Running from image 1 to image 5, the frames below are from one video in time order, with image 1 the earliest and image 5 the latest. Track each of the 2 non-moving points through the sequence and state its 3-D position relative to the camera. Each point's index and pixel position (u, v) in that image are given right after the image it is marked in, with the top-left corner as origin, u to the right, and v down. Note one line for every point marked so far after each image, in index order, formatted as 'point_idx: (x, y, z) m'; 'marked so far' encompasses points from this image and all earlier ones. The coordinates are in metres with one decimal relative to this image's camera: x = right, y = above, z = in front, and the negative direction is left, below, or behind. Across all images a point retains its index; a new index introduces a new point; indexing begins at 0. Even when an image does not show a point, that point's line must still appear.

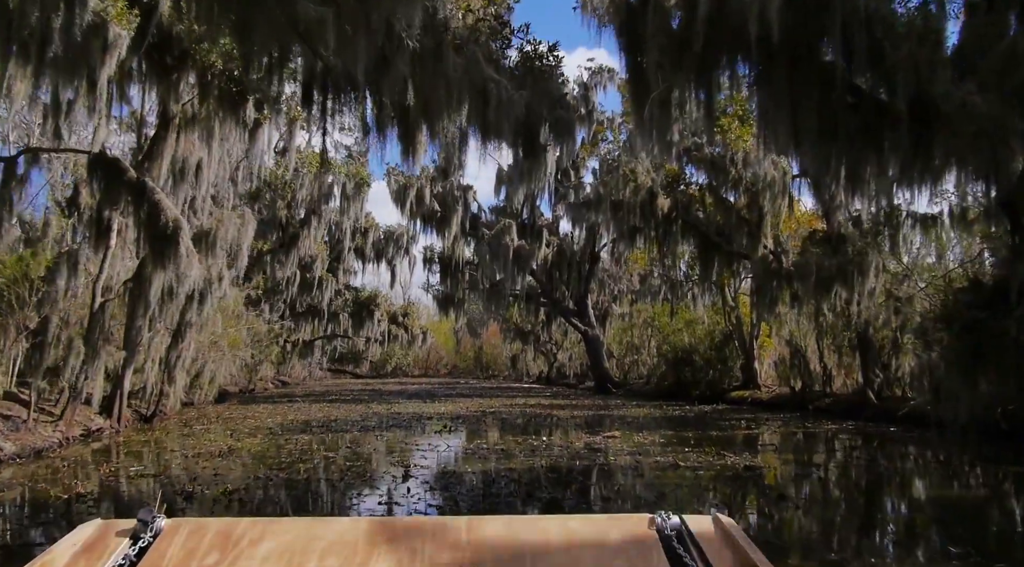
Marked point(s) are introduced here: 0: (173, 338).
0: (-6.4, -1.0, +13.9) m
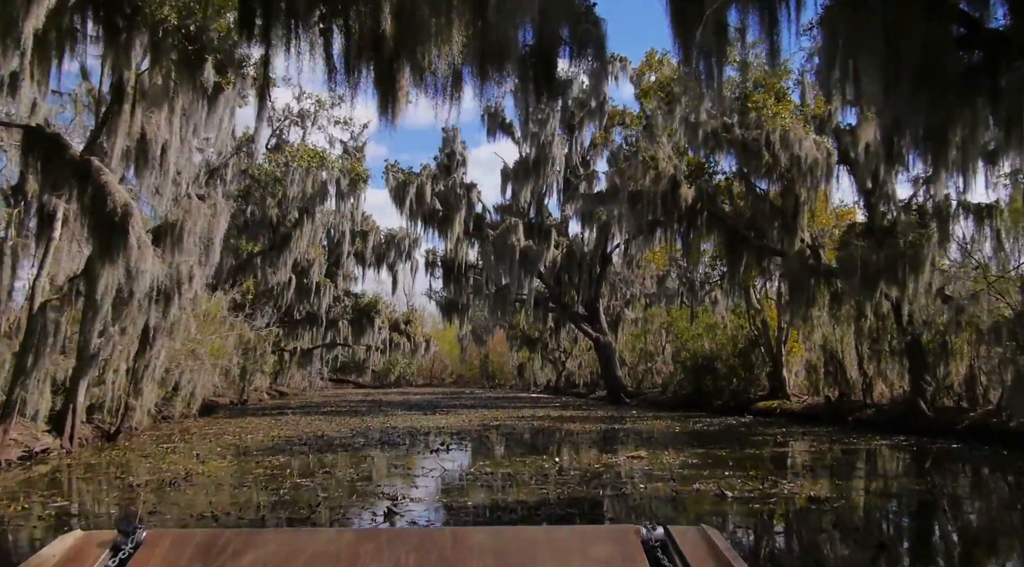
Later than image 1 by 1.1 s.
0: (-6.3, -1.0, +12.4) m
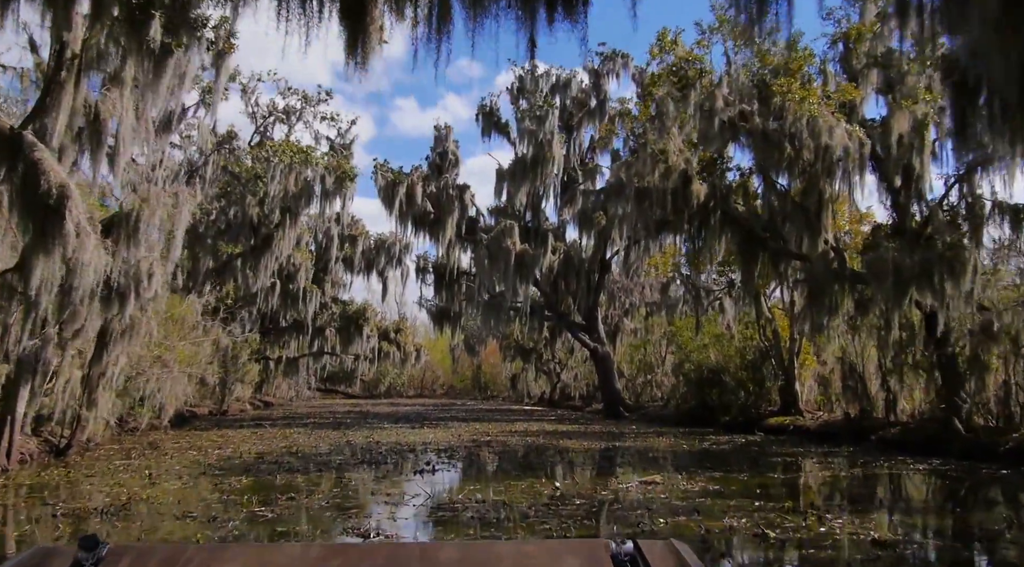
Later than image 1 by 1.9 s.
0: (-6.4, -1.0, +11.1) m
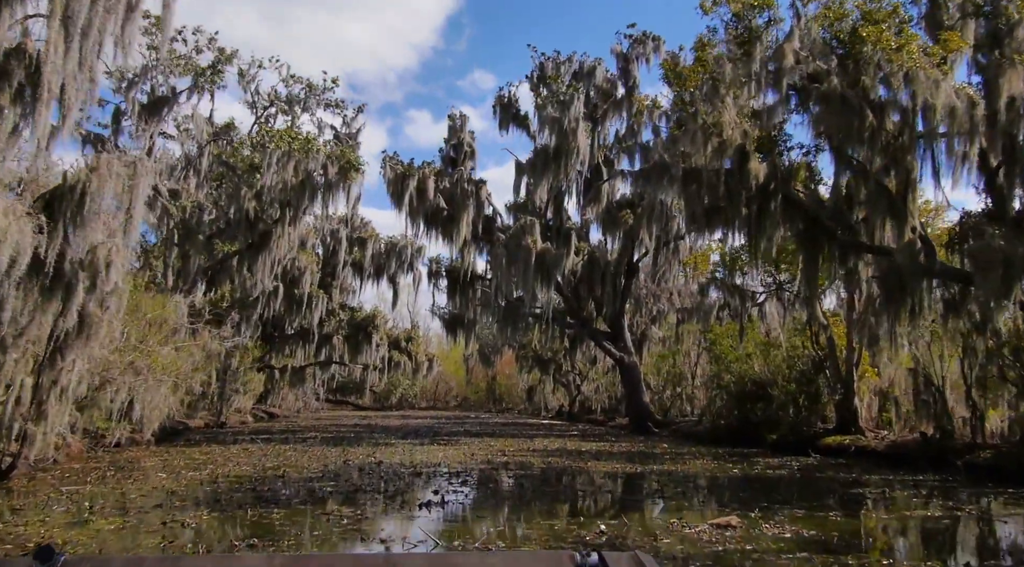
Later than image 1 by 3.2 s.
0: (-6.0, -0.9, +9.3) m
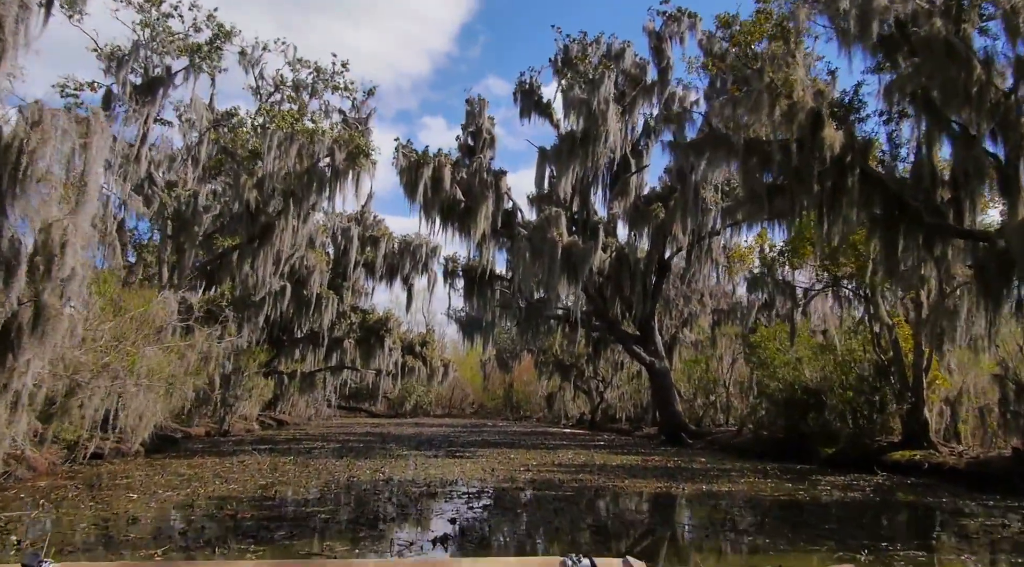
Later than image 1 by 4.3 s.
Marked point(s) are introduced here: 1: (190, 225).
0: (-5.7, -0.7, +7.8) m
1: (-7.6, +1.4, +17.4) m
